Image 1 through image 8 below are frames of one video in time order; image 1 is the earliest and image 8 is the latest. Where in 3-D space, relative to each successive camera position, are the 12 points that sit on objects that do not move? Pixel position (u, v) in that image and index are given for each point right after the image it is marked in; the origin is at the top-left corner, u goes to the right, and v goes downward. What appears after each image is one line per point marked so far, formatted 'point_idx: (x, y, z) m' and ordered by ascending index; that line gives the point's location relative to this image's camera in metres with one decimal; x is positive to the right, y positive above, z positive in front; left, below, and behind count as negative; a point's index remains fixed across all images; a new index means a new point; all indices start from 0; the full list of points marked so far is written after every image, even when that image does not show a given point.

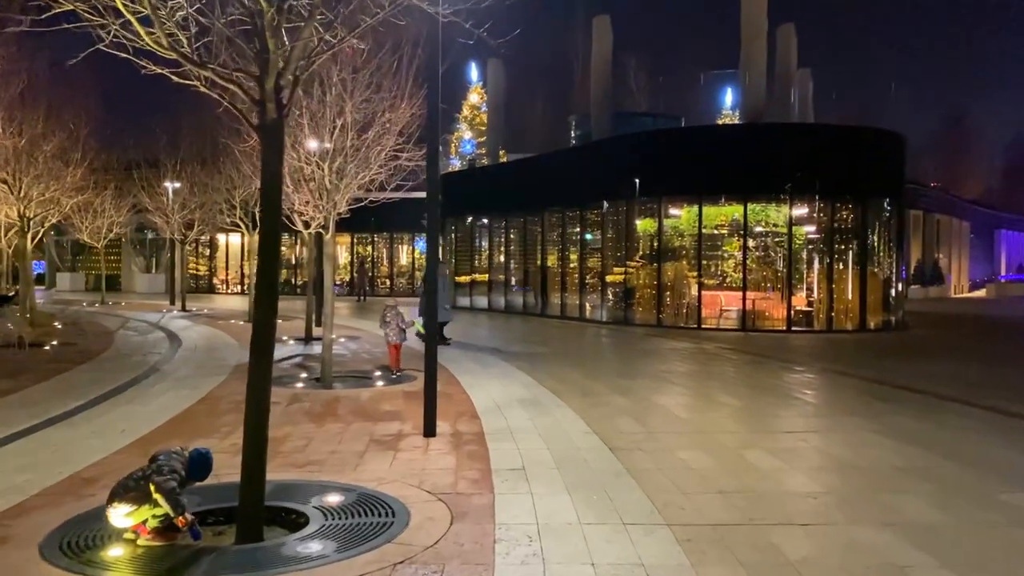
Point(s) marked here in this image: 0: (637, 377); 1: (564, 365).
0: (+2.0, -1.5, +13.9) m
1: (+0.9, -1.4, +15.6) m
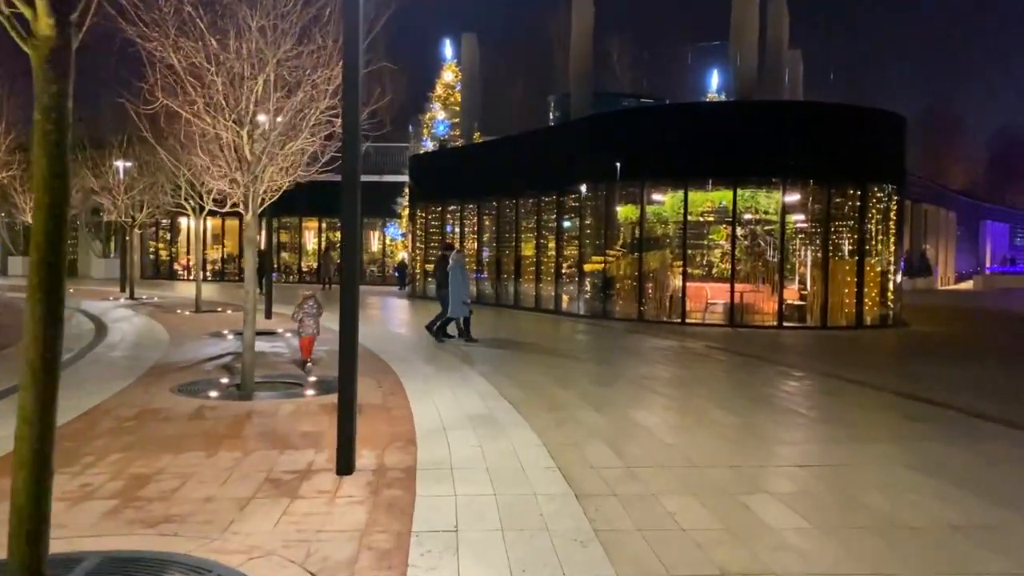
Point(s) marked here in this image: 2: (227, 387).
0: (+1.4, -1.4, +12.0) m
1: (+0.3, -1.3, +13.7) m
2: (-3.8, -1.3, +11.2) m
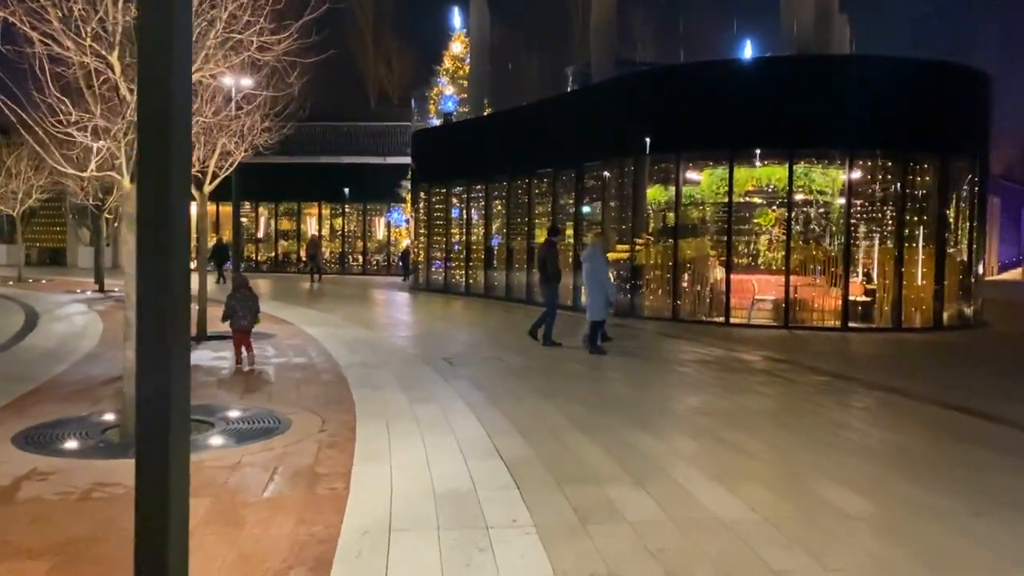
0: (+1.5, -1.4, +8.5) m
1: (+0.4, -1.3, +10.2) m
2: (-3.8, -1.3, +7.8) m
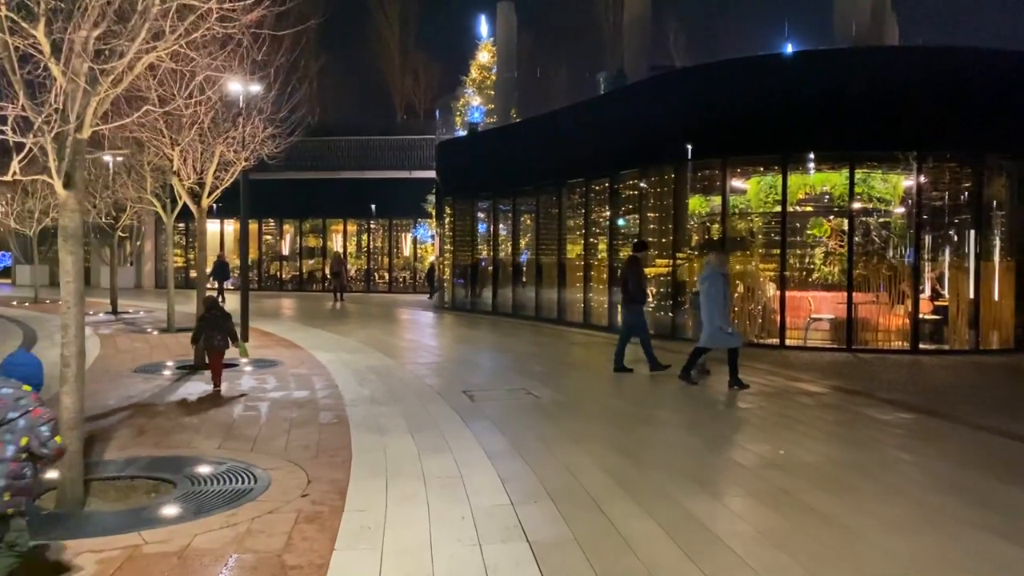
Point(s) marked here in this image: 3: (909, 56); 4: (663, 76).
0: (+1.7, -1.6, +6.8) m
1: (+0.7, -1.5, +8.5) m
2: (-3.5, -1.5, +6.3) m
3: (+7.9, +4.5, +16.4) m
4: (+3.4, +4.7, +18.7) m
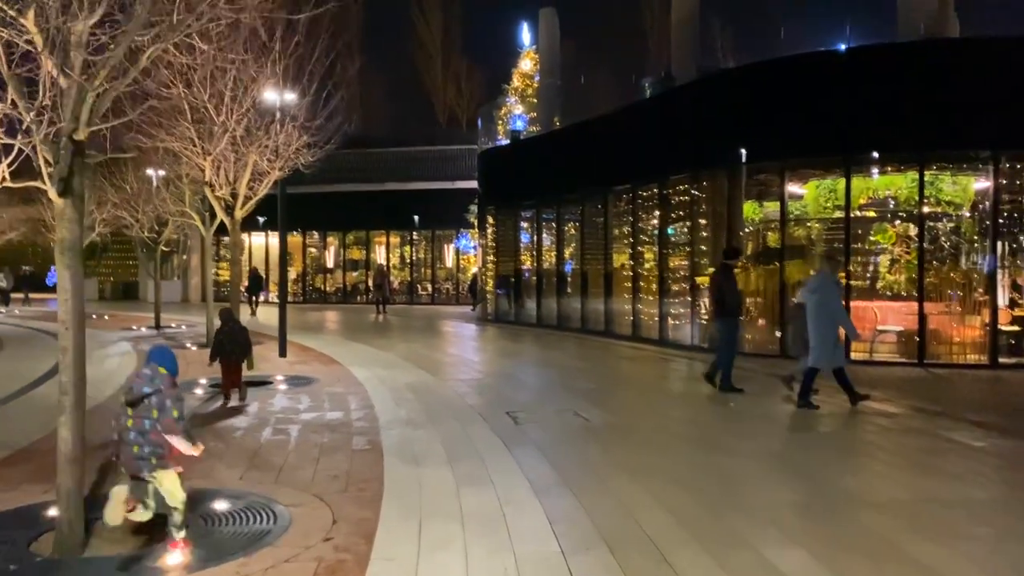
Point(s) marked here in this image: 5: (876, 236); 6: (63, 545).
0: (+2.1, -1.7, +5.9) m
1: (+1.1, -1.6, +7.7) m
2: (-3.2, -1.7, +5.7) m
3: (+8.7, +4.3, +15.2) m
4: (+4.3, +4.5, +17.8) m
5: (+7.1, +1.0, +16.3) m
6: (-2.9, -1.7, +5.5) m
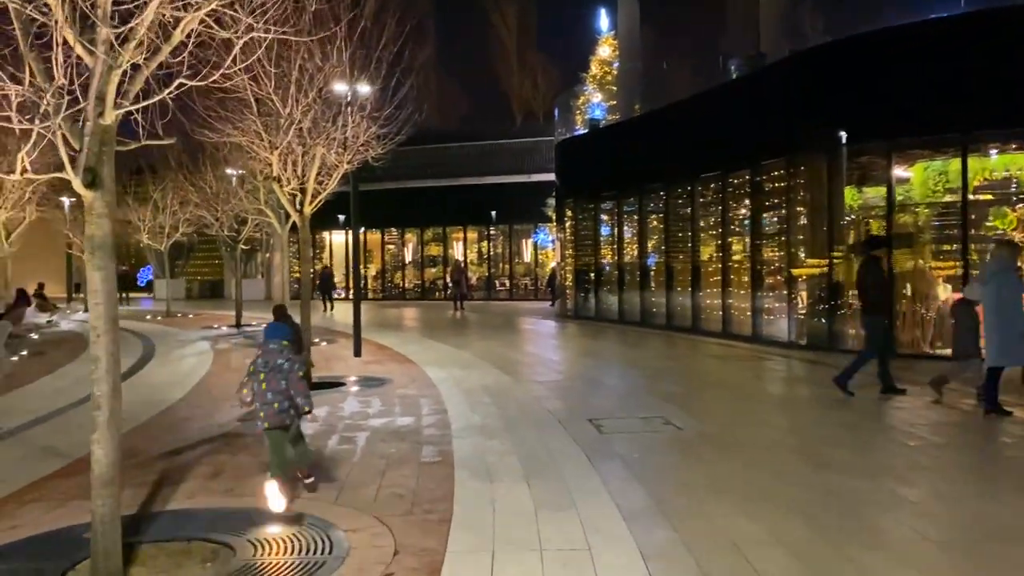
0: (+2.6, -1.6, +4.9) m
1: (+1.8, -1.6, +6.8) m
2: (-2.7, -1.7, +5.2) m
3: (+10.0, +4.5, +13.5) m
4: (+5.9, +4.6, +16.5) m
5: (+8.6, +1.2, +14.7) m
6: (-2.4, -1.7, +4.9) m
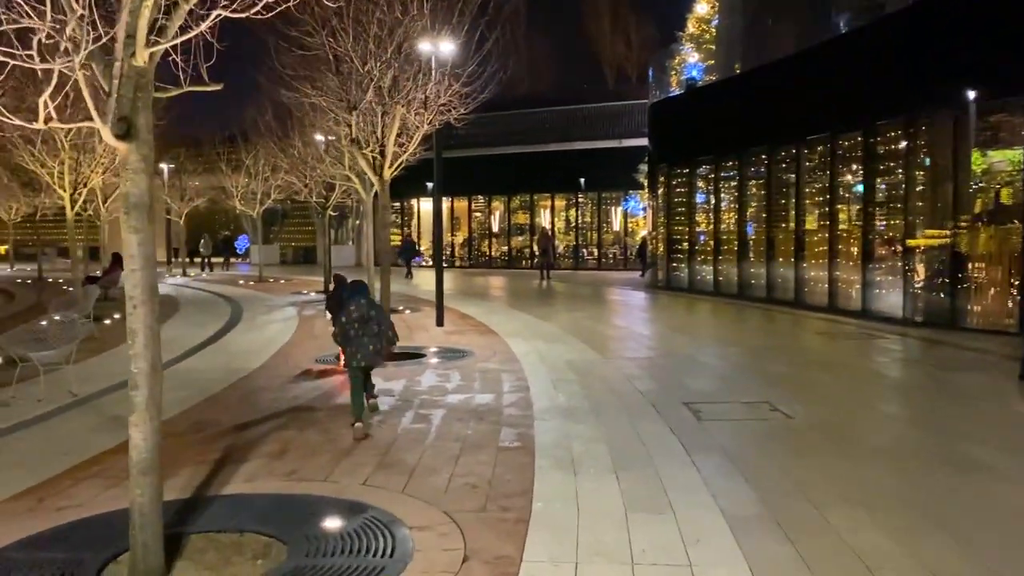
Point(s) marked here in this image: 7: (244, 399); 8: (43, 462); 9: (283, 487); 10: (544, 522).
0: (+3.0, -1.5, +3.9) m
1: (+2.4, -1.4, +5.8) m
2: (-2.2, -1.5, +4.7) m
3: (+11.3, +4.9, +11.4) m
4: (+7.6, +5.1, +14.8) m
5: (+10.0, +1.6, +12.9) m
6: (-2.0, -1.5, +4.4) m
7: (-2.9, -1.2, +9.2) m
8: (-3.7, -1.4, +6.6) m
9: (-1.6, -1.4, +5.9) m
10: (+0.2, -1.4, +5.2) m
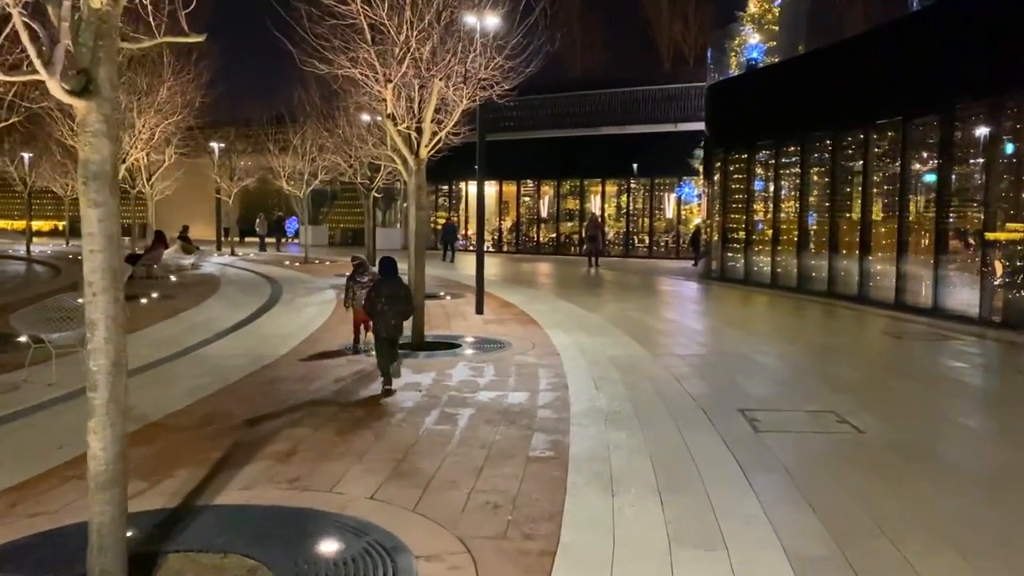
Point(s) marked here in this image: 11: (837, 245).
0: (+3.0, -1.6, +3.0) m
1: (+2.6, -1.4, +4.9) m
2: (-2.1, -1.4, +4.1) m
3: (+11.9, +4.7, +9.9) m
4: (+8.4, +5.2, +13.5) m
5: (+10.7, +1.5, +11.5) m
6: (-1.9, -1.4, +3.8) m
7: (-2.6, -1.0, +8.6) m
8: (-3.5, -1.2, +6.1) m
9: (-1.4, -1.3, +5.3) m
10: (+0.3, -1.4, +4.4) m
11: (+7.5, +1.0, +19.3) m
